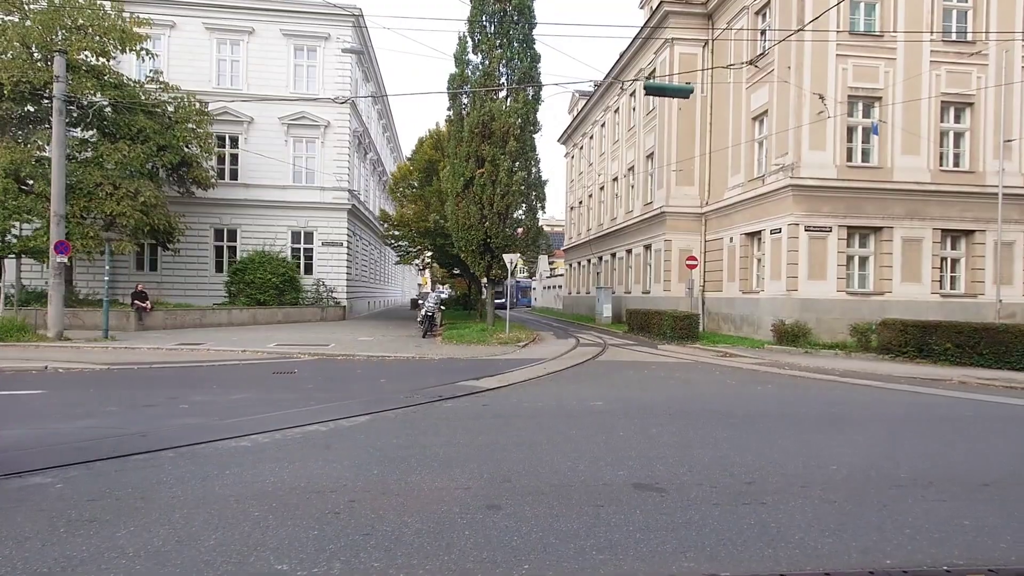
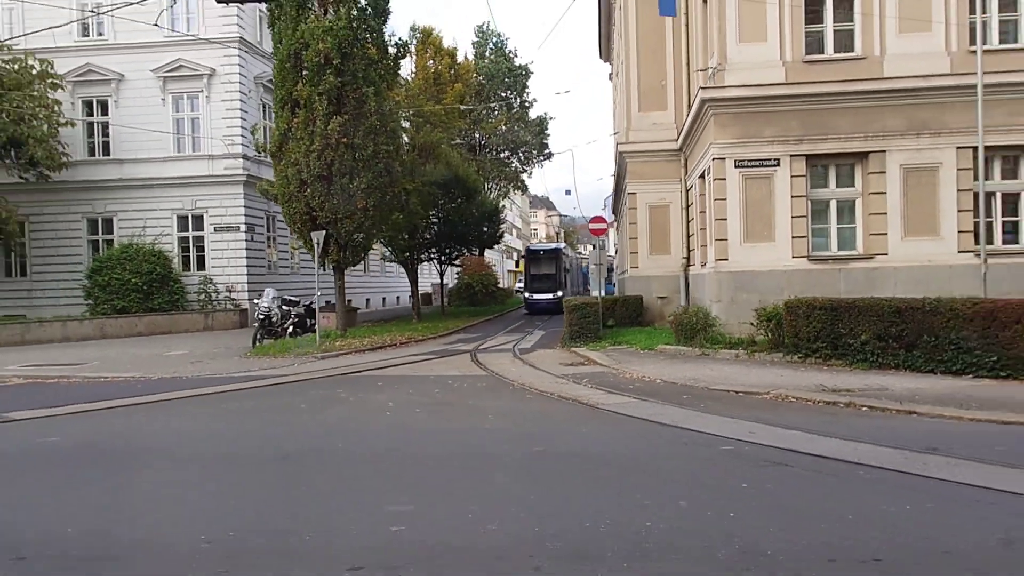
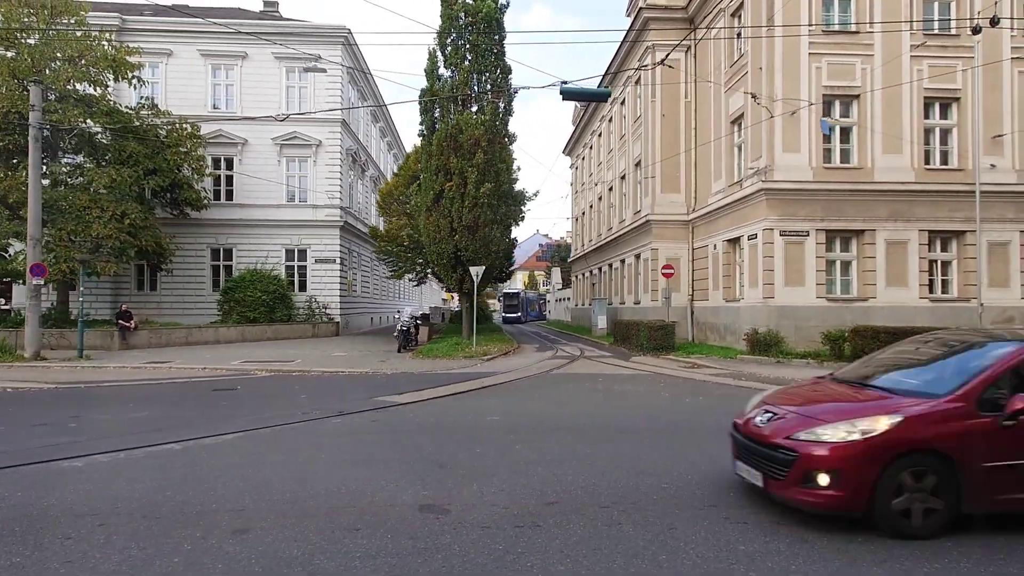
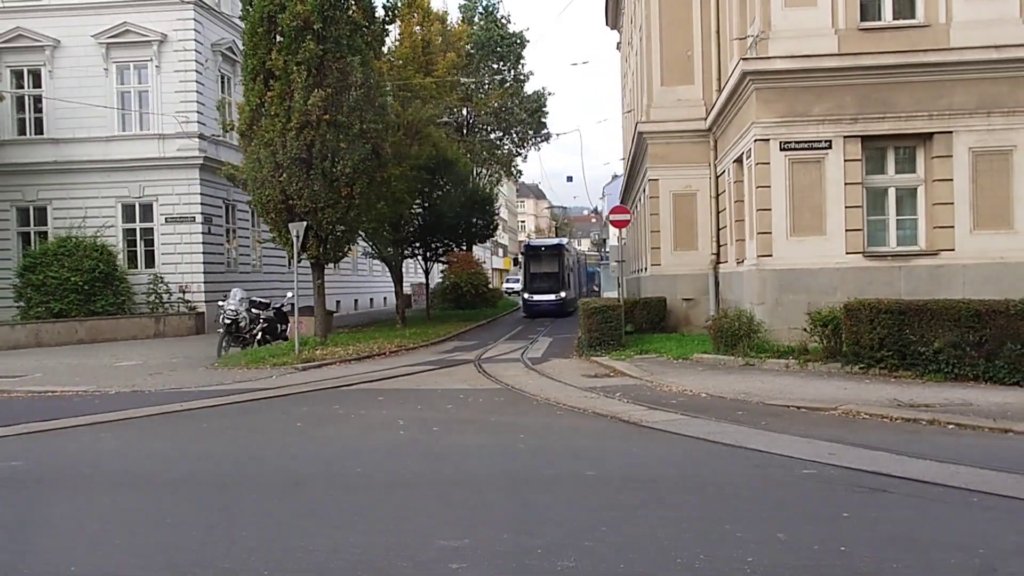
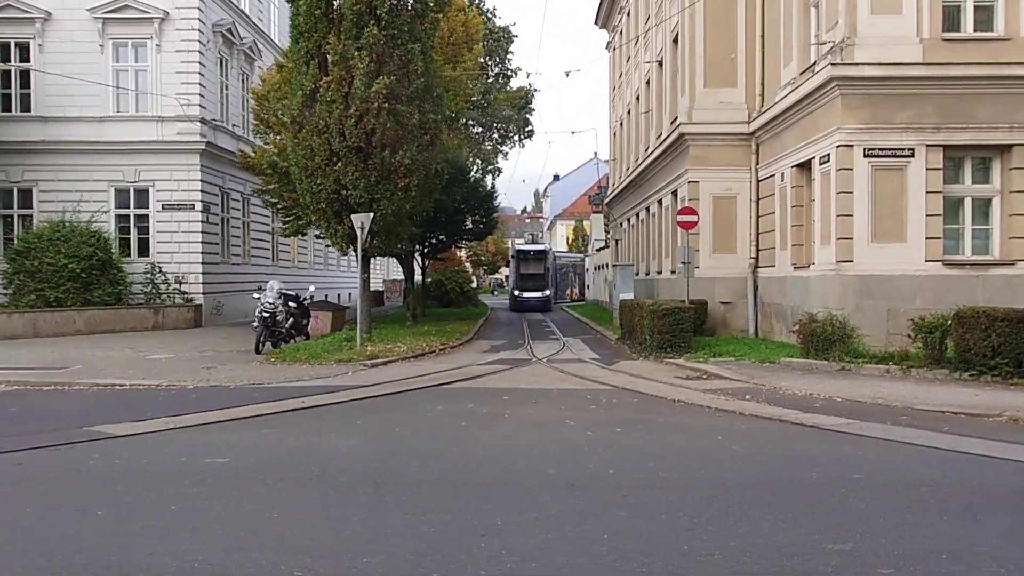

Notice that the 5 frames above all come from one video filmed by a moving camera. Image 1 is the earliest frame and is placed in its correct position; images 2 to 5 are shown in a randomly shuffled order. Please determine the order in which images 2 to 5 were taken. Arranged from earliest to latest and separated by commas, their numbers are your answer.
3, 5, 4, 2
